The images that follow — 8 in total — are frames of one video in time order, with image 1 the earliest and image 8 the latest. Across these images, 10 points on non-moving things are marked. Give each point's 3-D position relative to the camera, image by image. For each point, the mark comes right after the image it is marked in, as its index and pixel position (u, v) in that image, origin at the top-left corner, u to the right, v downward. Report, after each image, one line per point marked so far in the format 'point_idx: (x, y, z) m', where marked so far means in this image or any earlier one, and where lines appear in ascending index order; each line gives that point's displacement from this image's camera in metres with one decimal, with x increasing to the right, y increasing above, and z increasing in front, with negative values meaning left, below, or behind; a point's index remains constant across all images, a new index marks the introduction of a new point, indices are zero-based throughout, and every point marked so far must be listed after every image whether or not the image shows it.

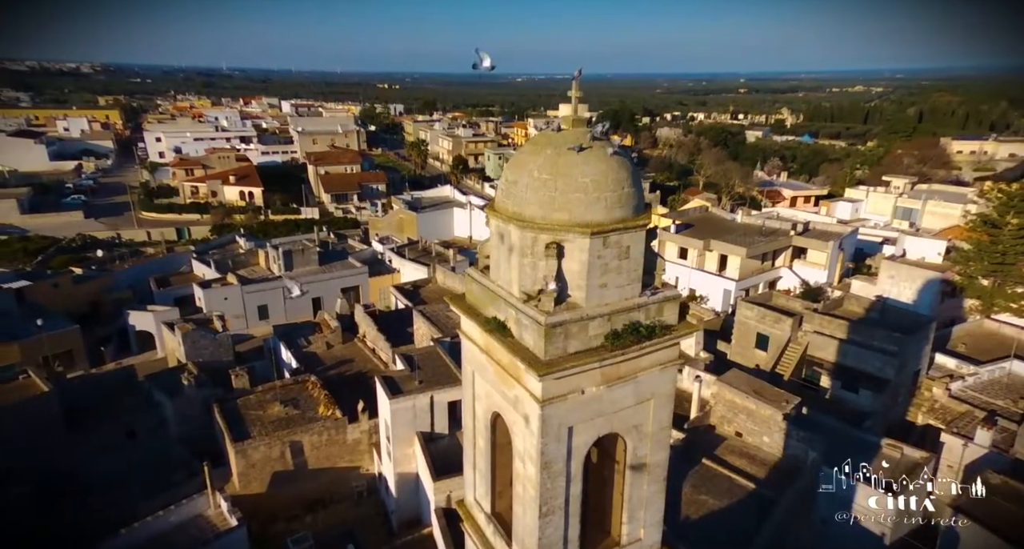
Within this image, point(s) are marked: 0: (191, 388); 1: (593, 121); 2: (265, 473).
0: (-8.8, -3.1, +16.6) m
1: (+0.9, +1.8, +6.8) m
2: (-6.3, -5.1, +15.4) m
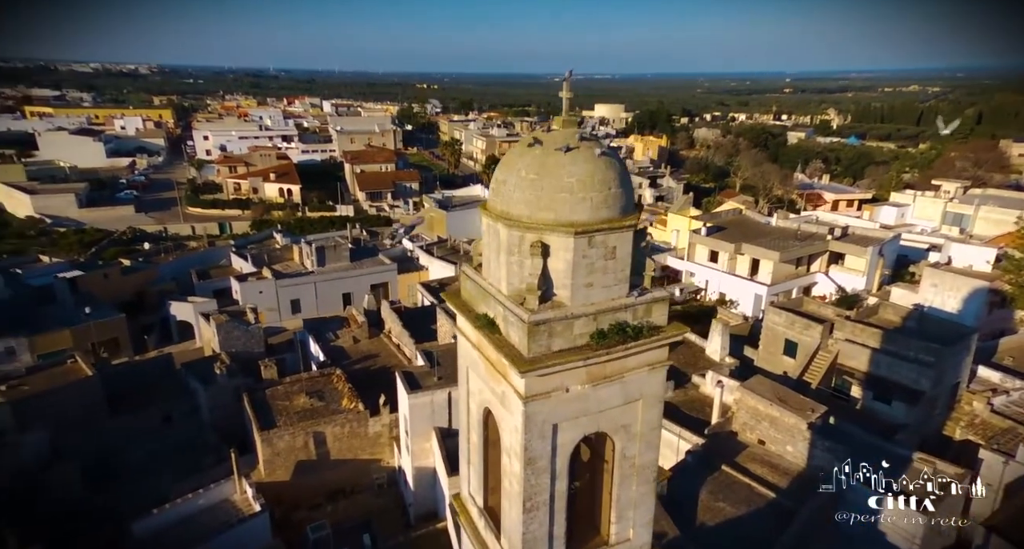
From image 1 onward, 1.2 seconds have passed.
0: (-8.3, -2.9, +17.3) m
1: (+0.8, +1.8, +7.0) m
2: (-5.9, -5.0, +16.1) m
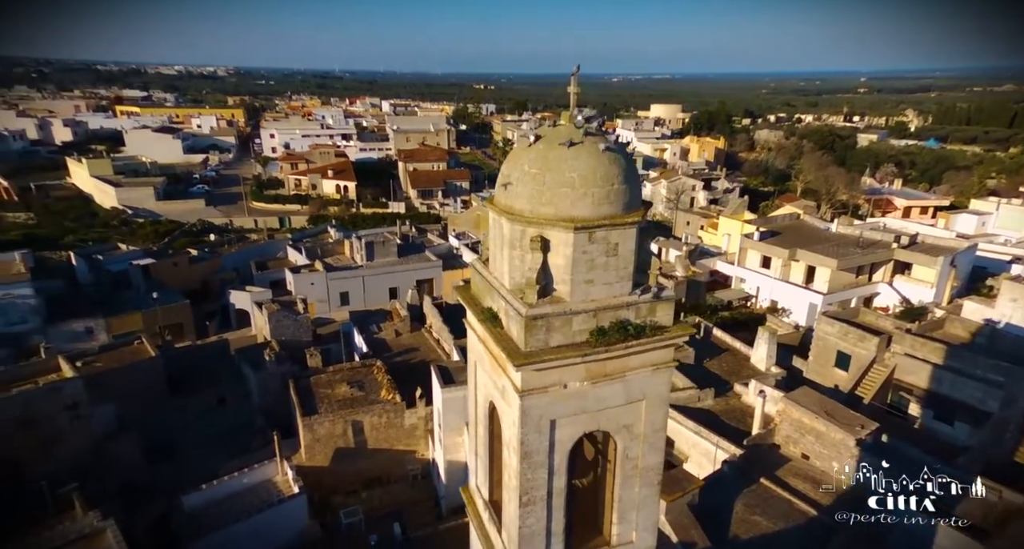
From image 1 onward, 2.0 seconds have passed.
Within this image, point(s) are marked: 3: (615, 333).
0: (-7.2, -2.7, +18.2) m
1: (+0.9, +1.8, +7.0) m
2: (-5.1, -4.8, +16.7) m
3: (+1.2, -0.7, +6.9) m
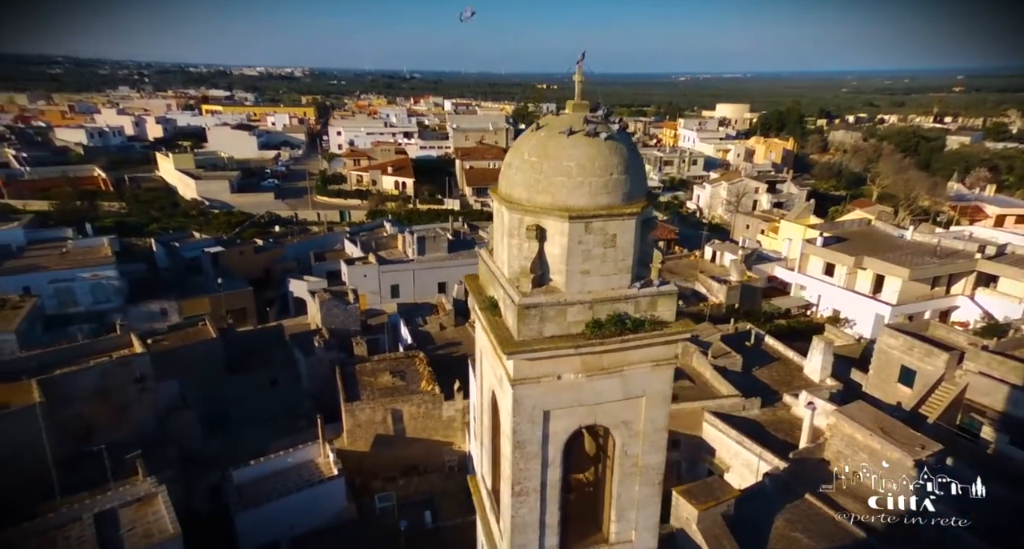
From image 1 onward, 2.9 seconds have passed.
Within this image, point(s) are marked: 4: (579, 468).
0: (-6.0, -2.3, +19.0) m
1: (+1.0, +1.9, +6.9) m
2: (-4.1, -4.6, +17.2) m
3: (+1.1, -0.6, +6.8) m
4: (+0.9, -2.6, +7.9) m
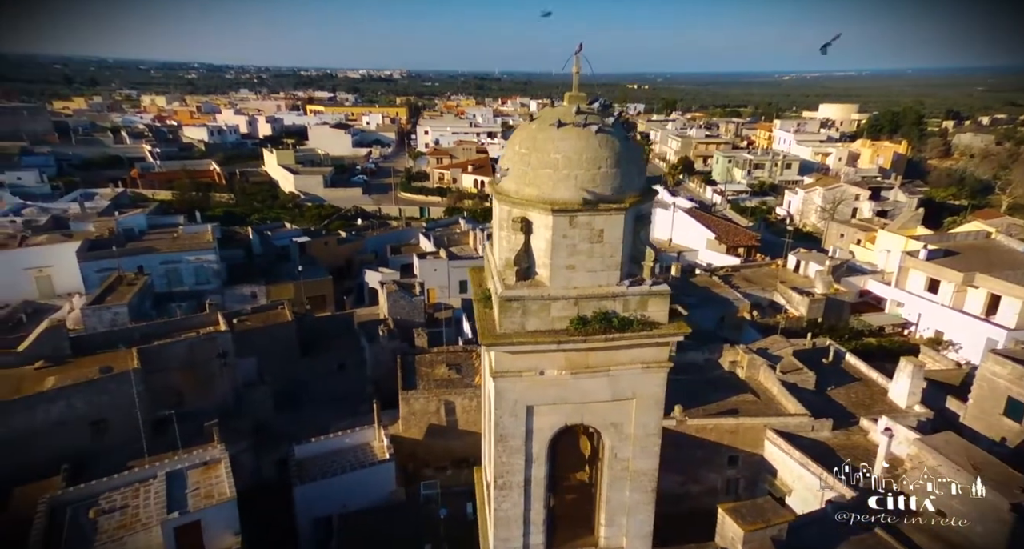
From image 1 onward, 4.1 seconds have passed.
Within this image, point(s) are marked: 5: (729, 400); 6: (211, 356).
0: (-4.2, -2.1, +19.8) m
1: (+0.9, +2.0, +6.7) m
2: (-2.7, -4.4, +17.8) m
3: (+0.9, -0.5, +6.6) m
4: (+0.8, -2.5, +7.8) m
5: (+6.5, -3.8, +18.2) m
6: (-9.0, -2.4, +17.9) m
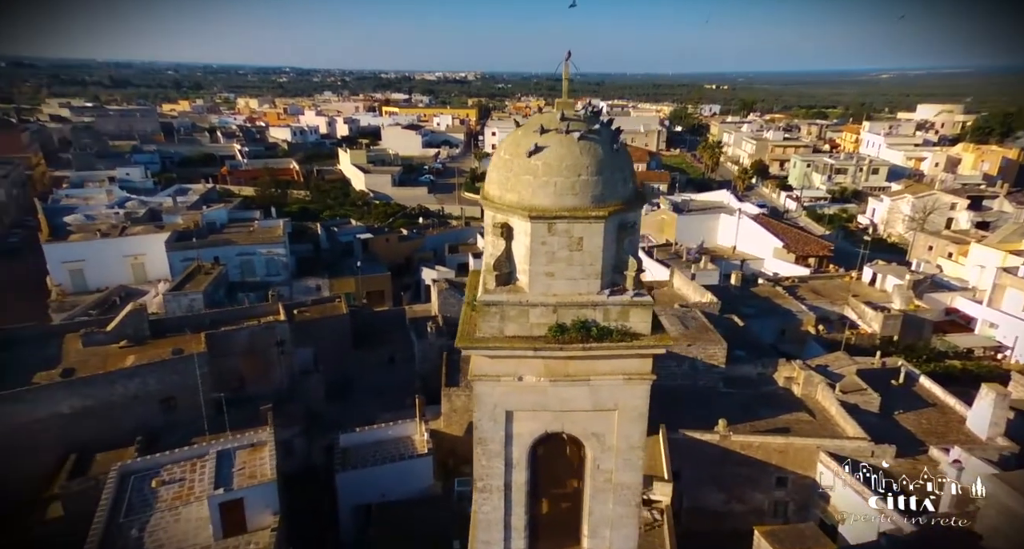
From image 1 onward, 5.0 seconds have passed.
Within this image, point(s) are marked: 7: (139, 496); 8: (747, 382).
0: (-2.6, -2.0, +20.3) m
1: (+0.8, +1.9, +6.7) m
2: (-1.5, -4.3, +18.1) m
3: (+0.7, -0.6, +6.5) m
4: (+0.6, -2.6, +7.7) m
5: (+7.7, -4.1, +17.3) m
6: (-7.7, -2.2, +19.1) m
7: (-8.8, -5.3, +14.4) m
8: (+7.4, -3.4, +19.0) m
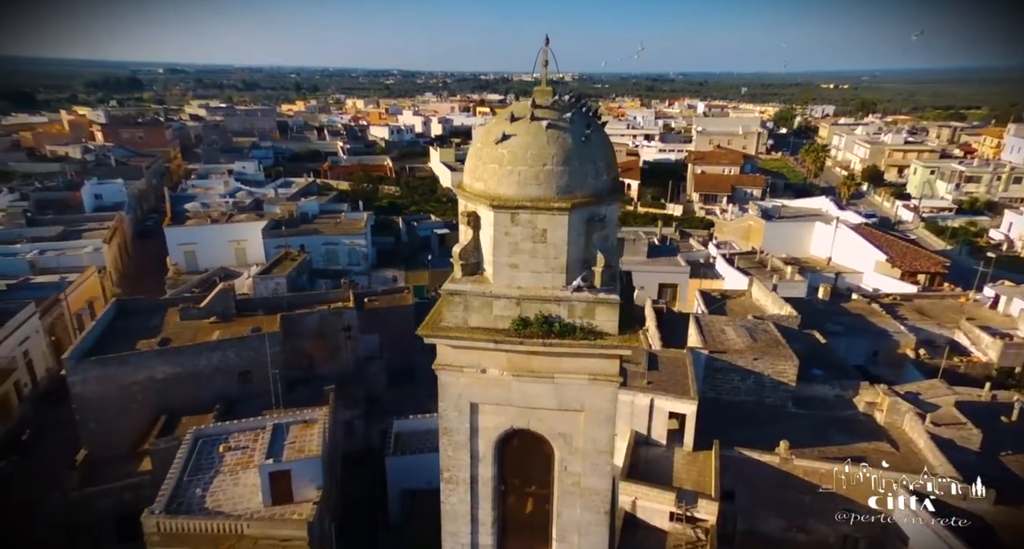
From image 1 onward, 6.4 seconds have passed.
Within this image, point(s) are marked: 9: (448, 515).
0: (-0.6, -1.9, +20.5) m
1: (+0.5, +2.0, +6.4) m
2: (0.0, -4.3, +18.1) m
3: (+0.2, -0.5, +6.3) m
4: (+0.3, -2.6, +7.5) m
5: (+8.9, -4.4, +15.6) m
6: (-5.8, -1.8, +20.2) m
7: (-7.9, -4.8, +15.7) m
8: (+8.9, -3.7, +17.4) m
9: (-0.8, -2.9, +7.3) m
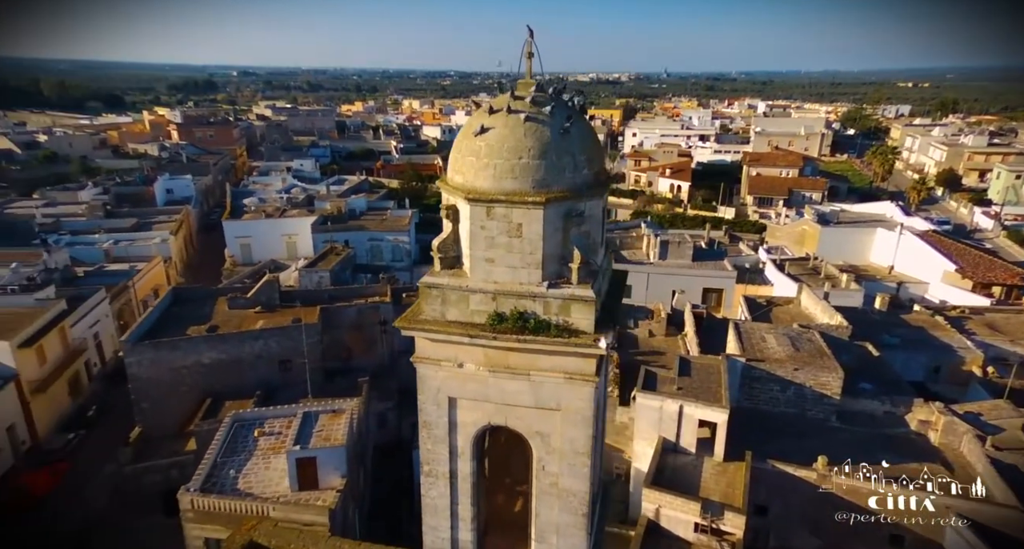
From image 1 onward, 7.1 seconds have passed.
0: (+0.5, -1.9, +20.3) m
1: (+0.3, +2.0, +6.3) m
2: (+0.8, -4.2, +17.9) m
3: (0.0, -0.5, +6.2) m
4: (+0.1, -2.5, +7.3) m
5: (+9.4, -4.7, +14.6) m
6: (-4.7, -1.6, +20.5) m
7: (-7.3, -4.5, +16.3) m
8: (+9.6, -4.0, +16.3) m
9: (-1.0, -2.8, +7.2) m
